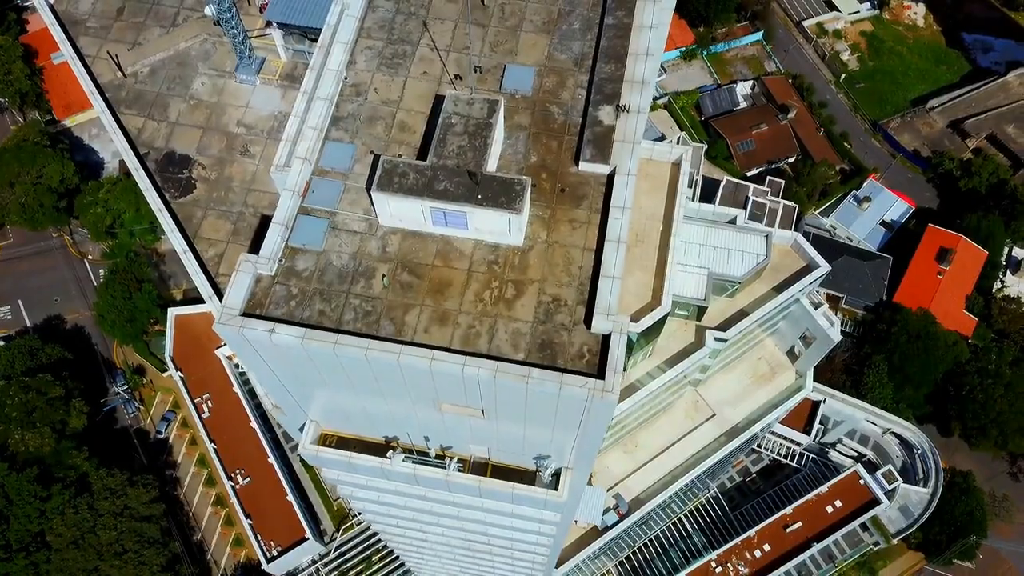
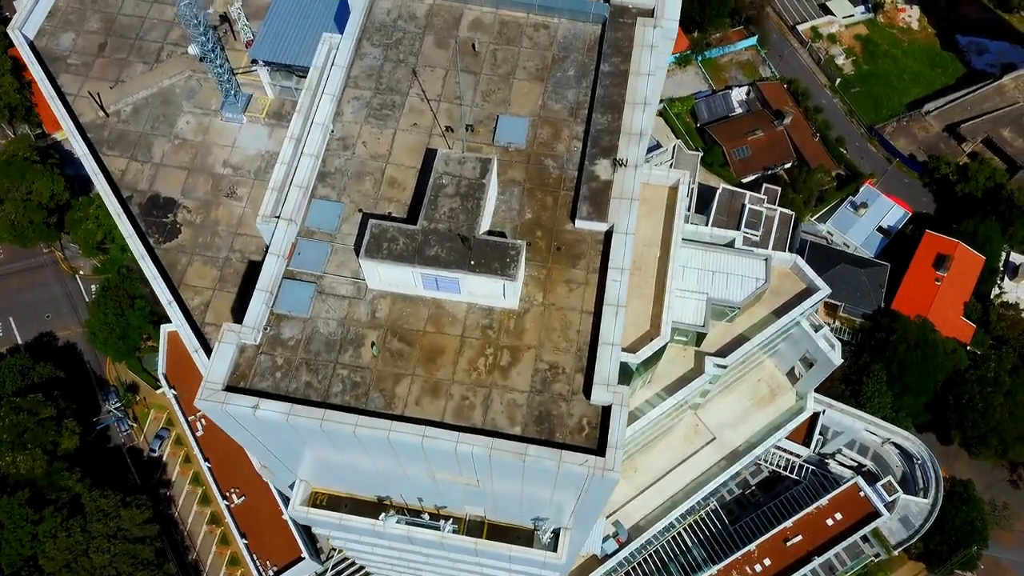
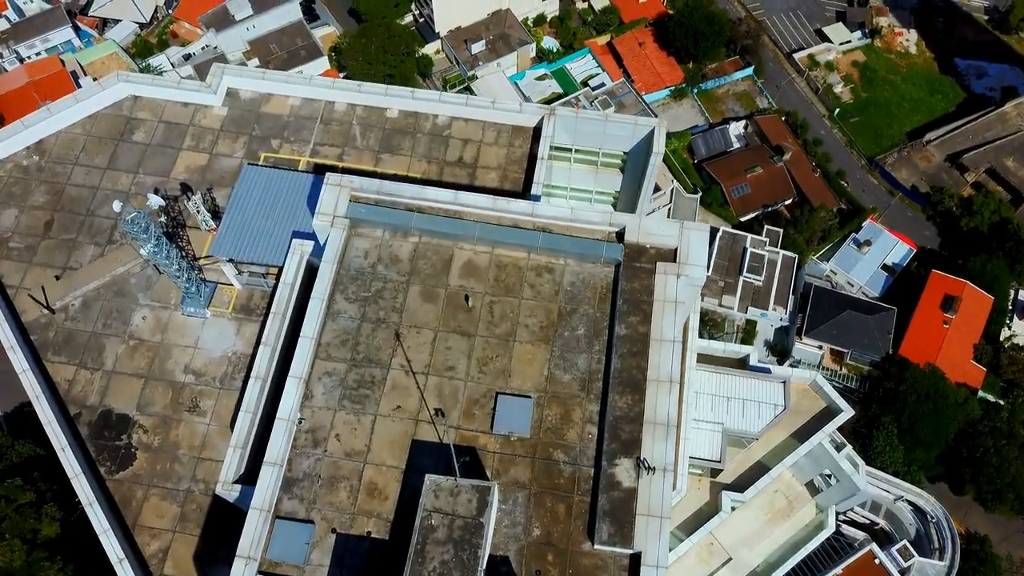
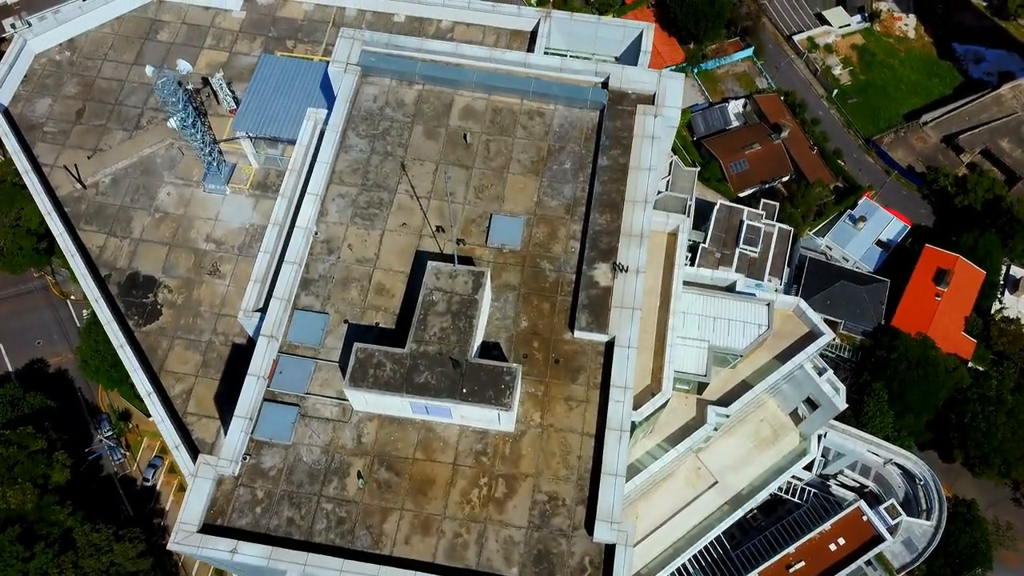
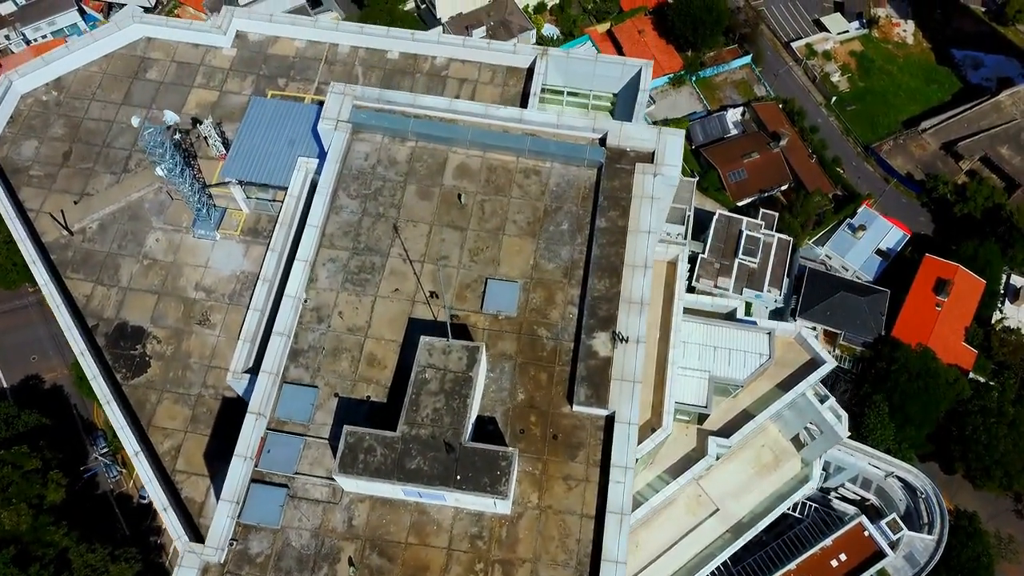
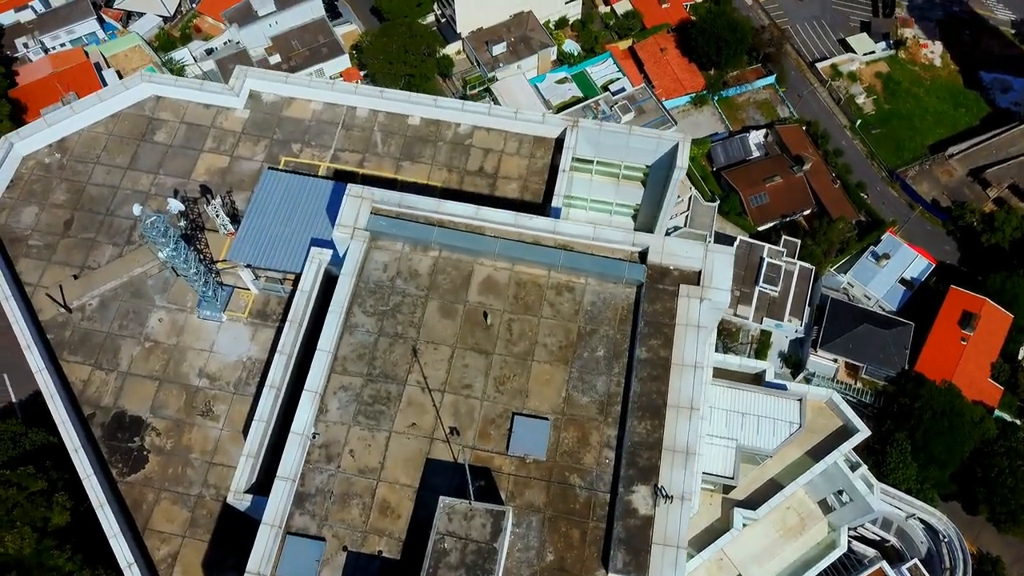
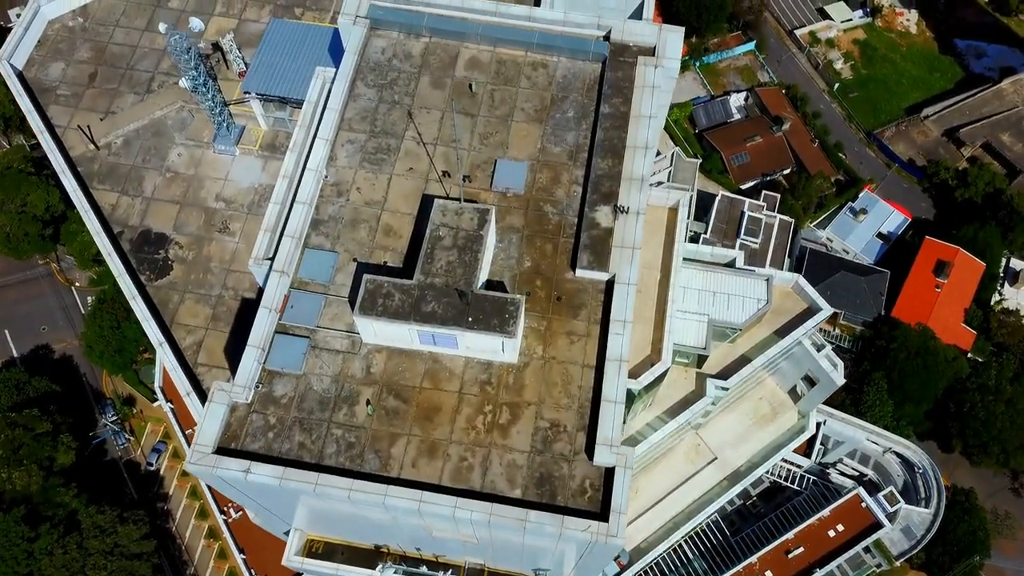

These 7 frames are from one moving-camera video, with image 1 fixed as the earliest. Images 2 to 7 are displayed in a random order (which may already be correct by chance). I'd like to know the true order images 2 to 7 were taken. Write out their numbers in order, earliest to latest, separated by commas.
2, 7, 4, 5, 3, 6
